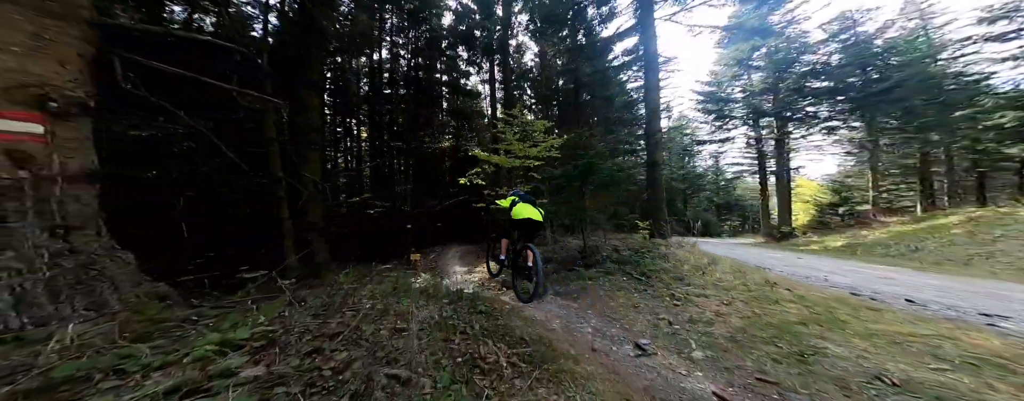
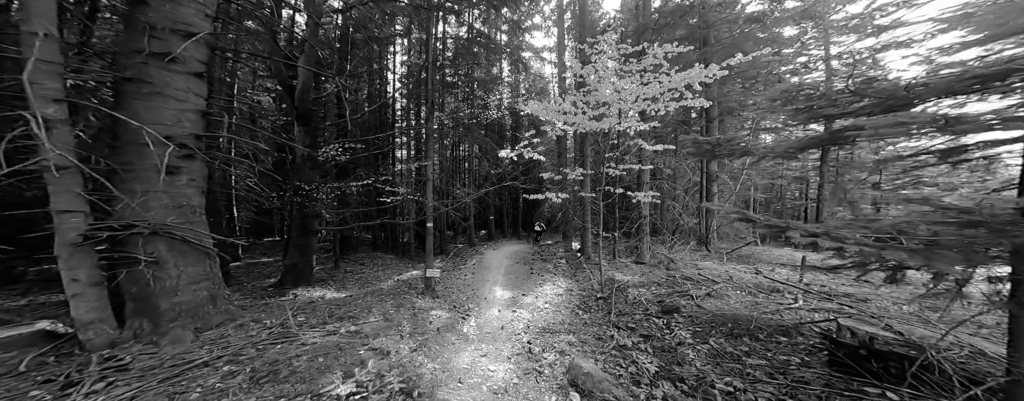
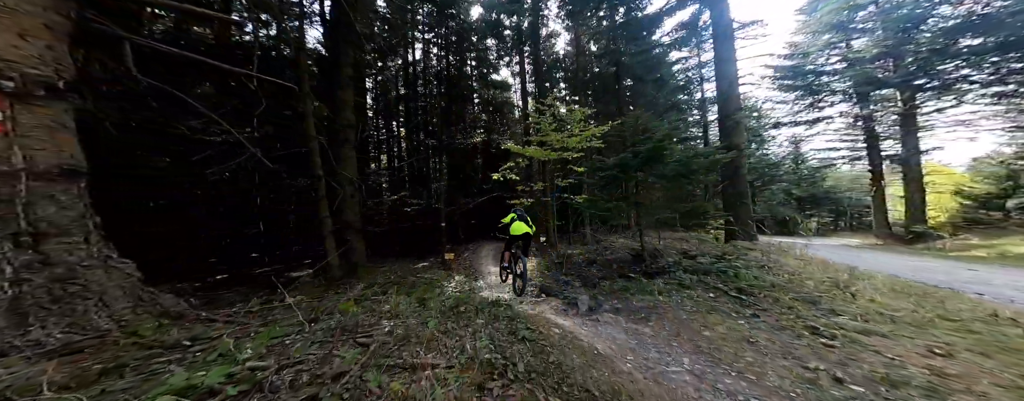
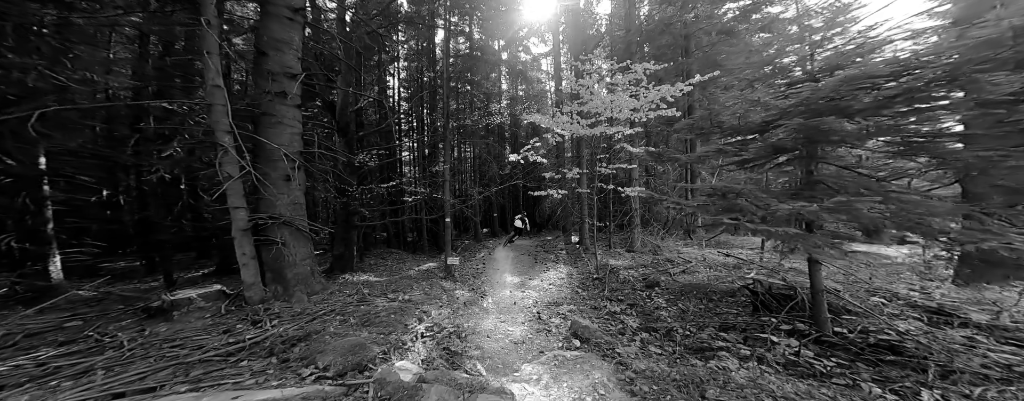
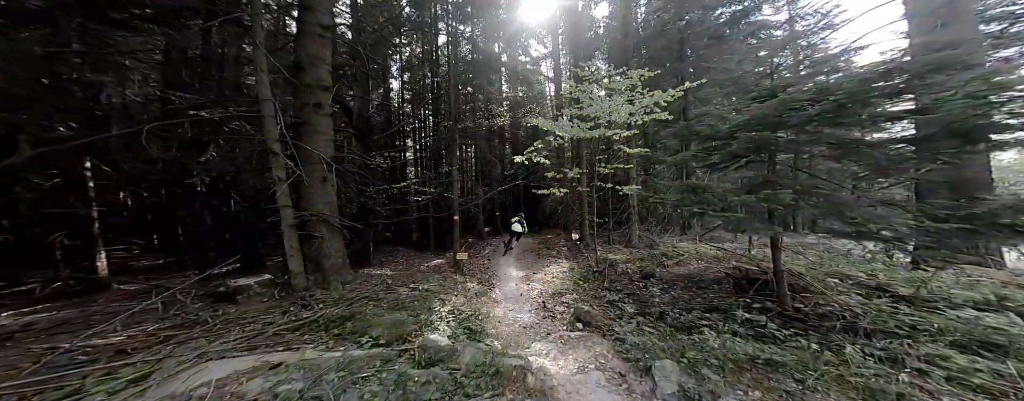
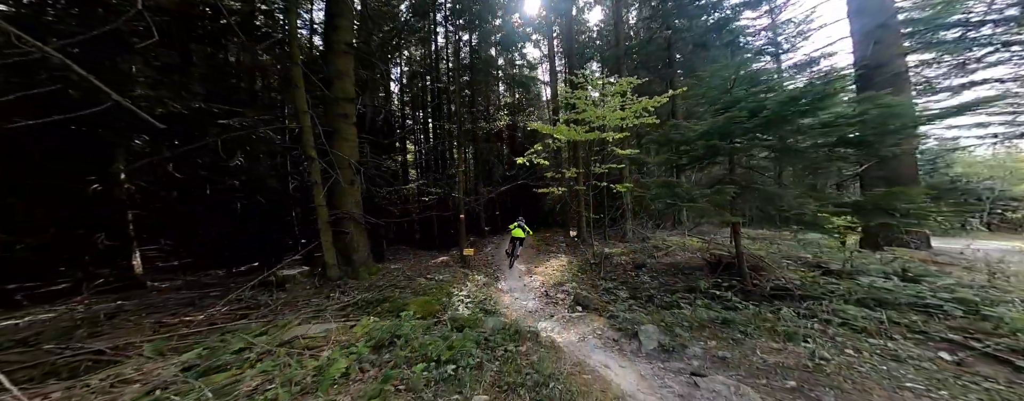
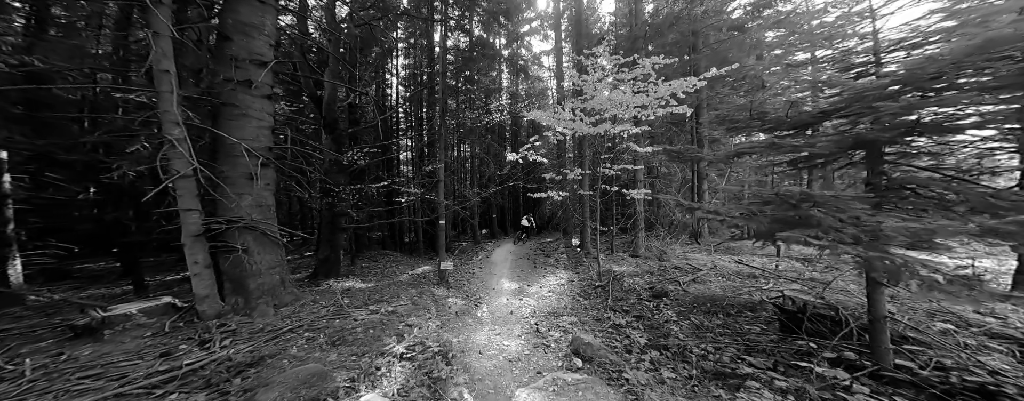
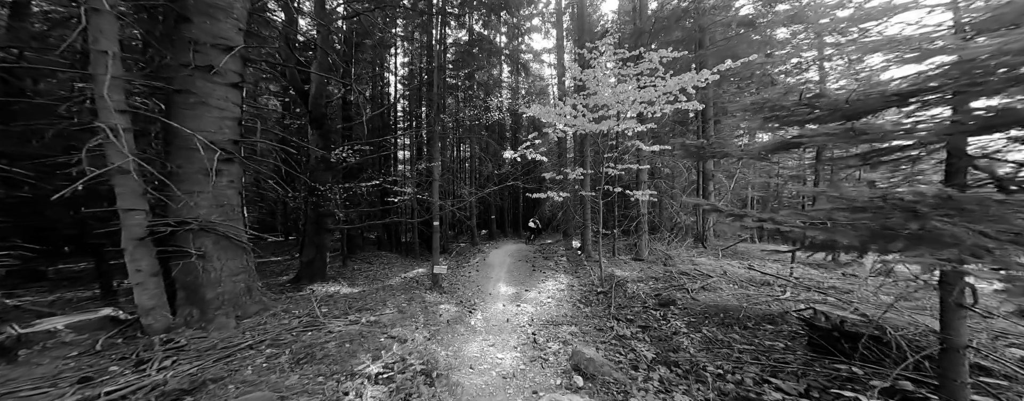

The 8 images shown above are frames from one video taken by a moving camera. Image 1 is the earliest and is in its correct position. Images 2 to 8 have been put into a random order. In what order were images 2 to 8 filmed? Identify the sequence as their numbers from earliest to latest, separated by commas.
3, 6, 5, 4, 7, 8, 2
